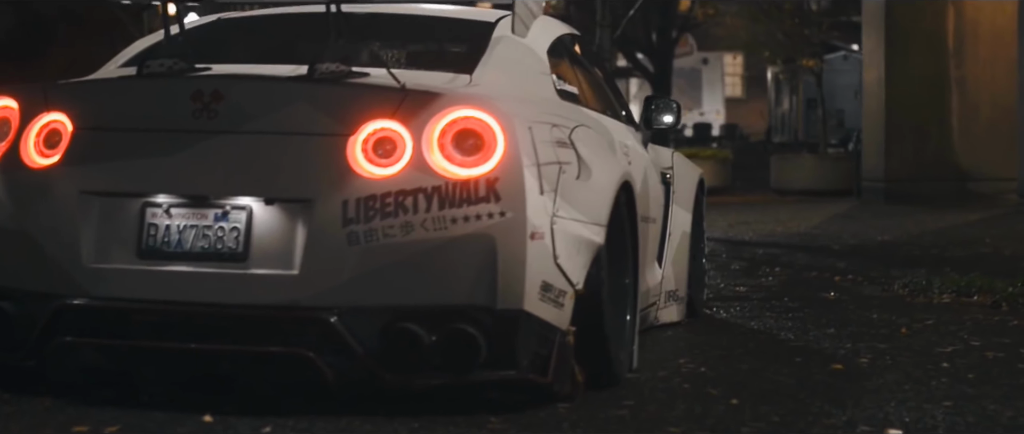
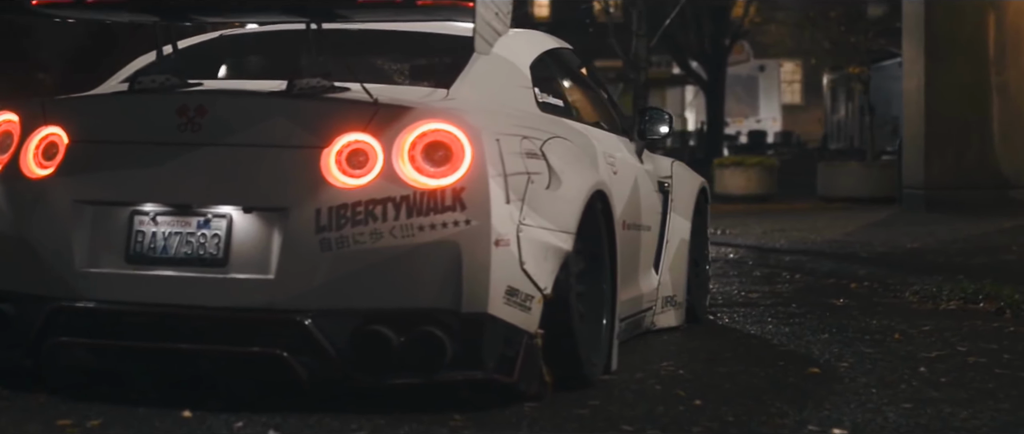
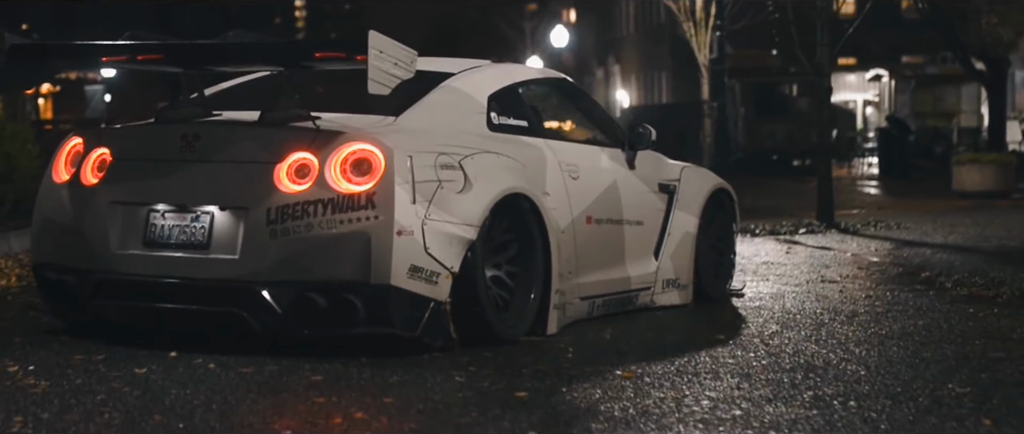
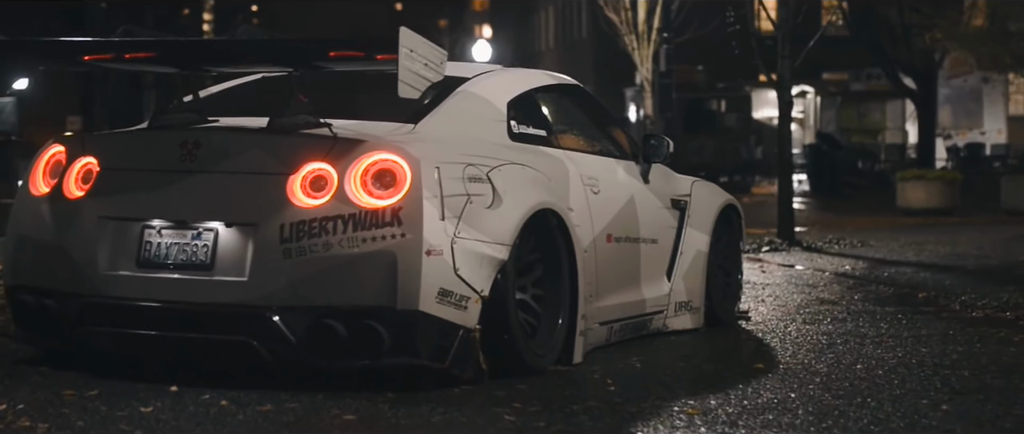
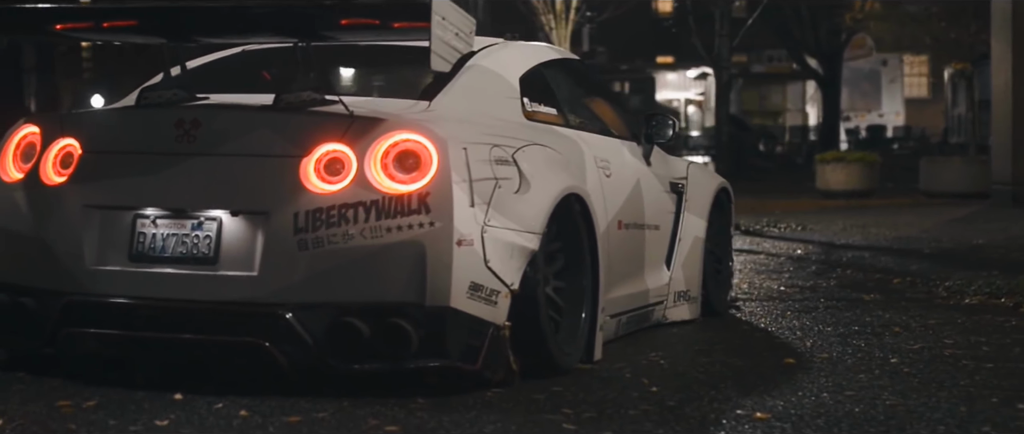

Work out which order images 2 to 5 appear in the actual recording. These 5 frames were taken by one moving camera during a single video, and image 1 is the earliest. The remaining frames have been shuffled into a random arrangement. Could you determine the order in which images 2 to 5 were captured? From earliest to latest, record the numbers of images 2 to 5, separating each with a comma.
2, 5, 4, 3
